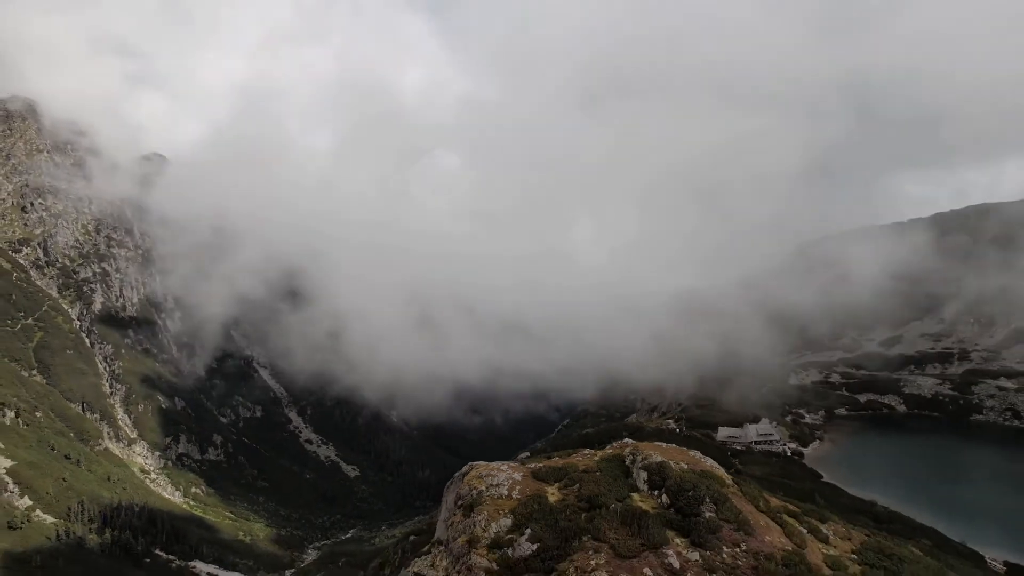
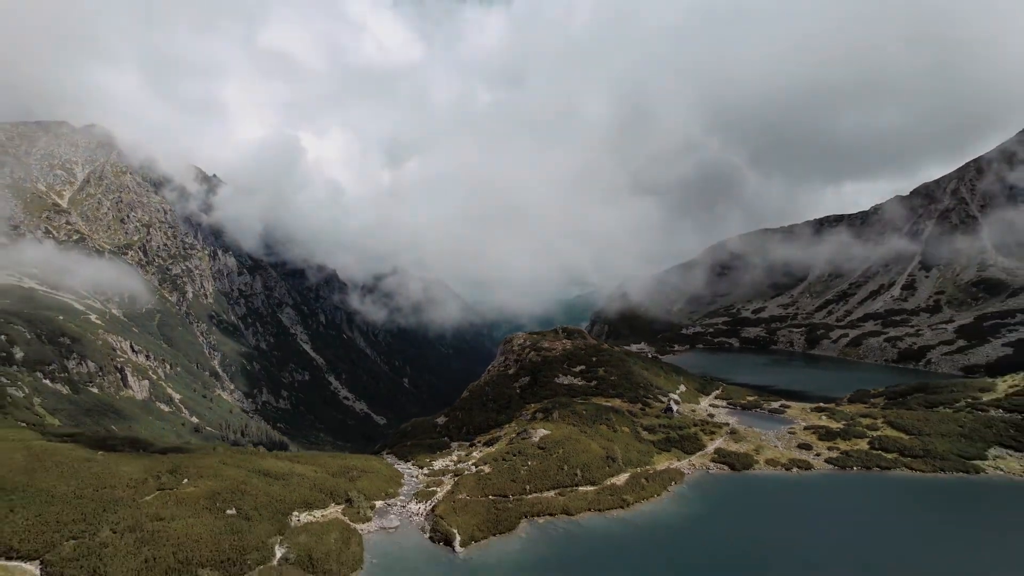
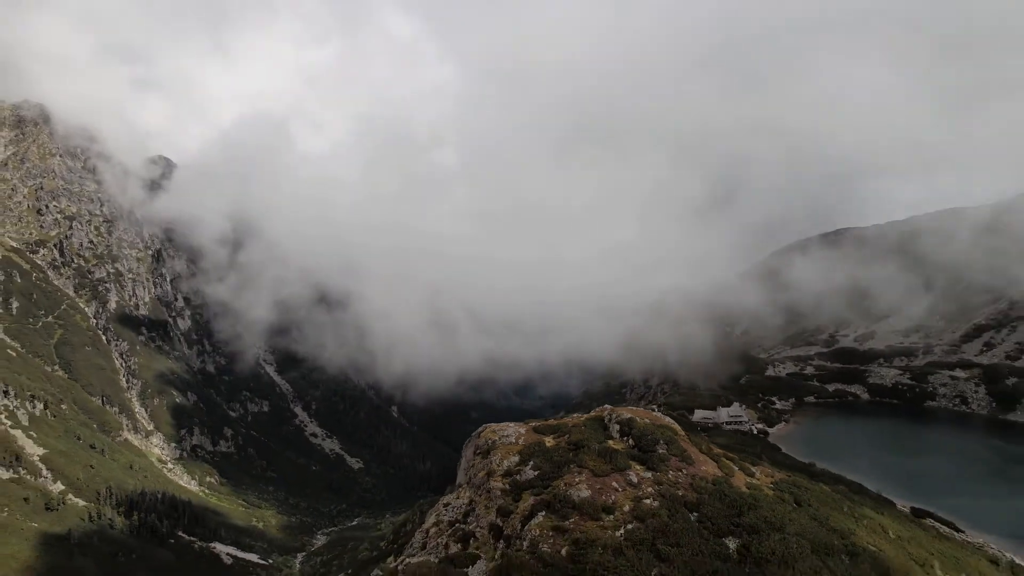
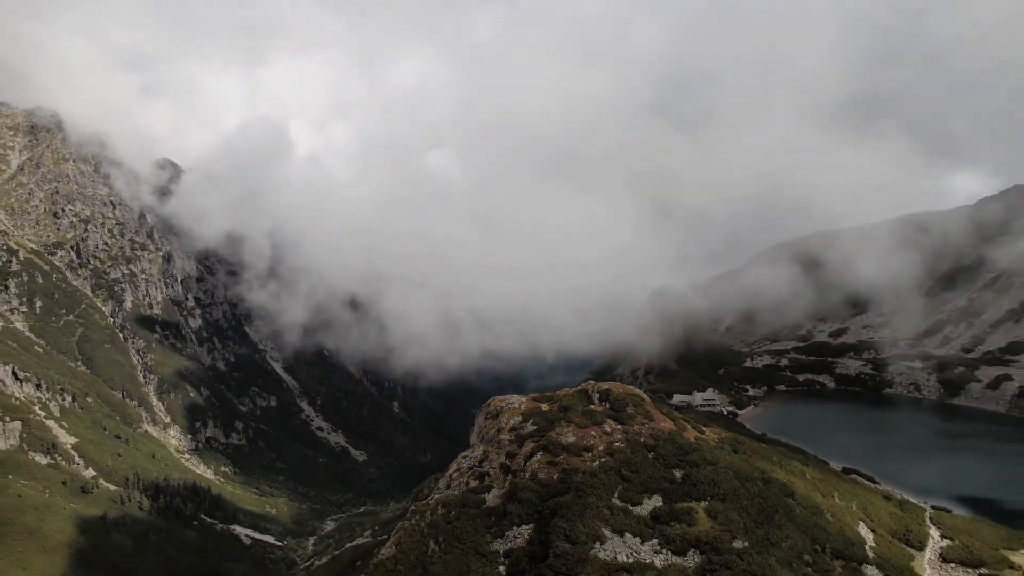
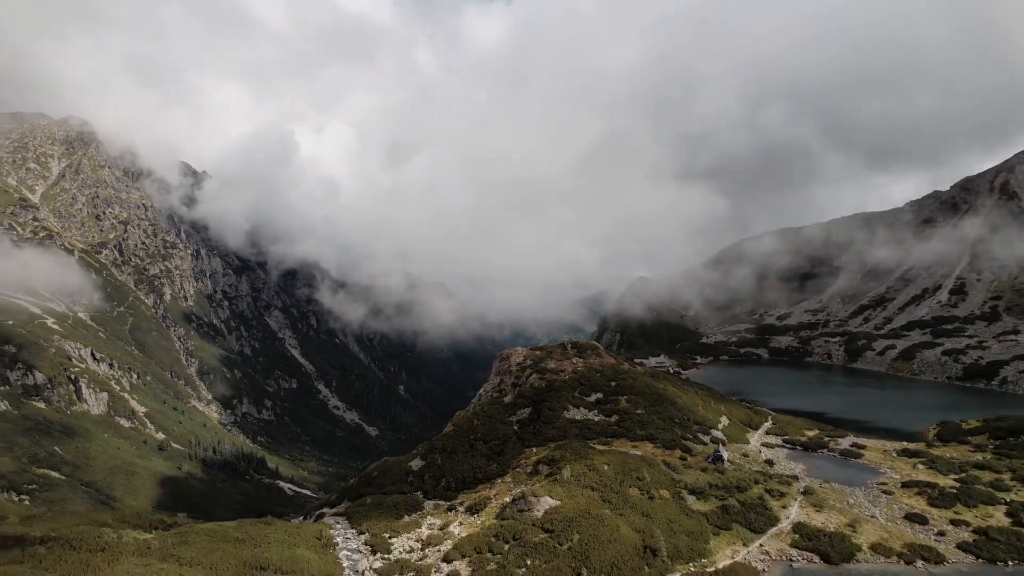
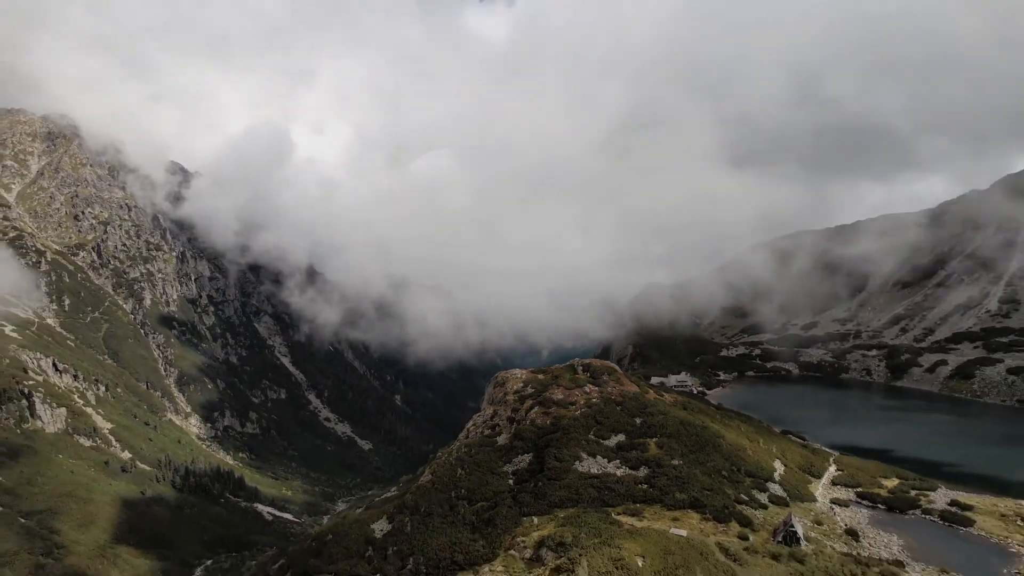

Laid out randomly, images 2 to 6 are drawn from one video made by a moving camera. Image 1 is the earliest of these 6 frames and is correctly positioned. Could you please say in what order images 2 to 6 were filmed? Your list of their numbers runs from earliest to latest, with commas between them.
3, 4, 6, 5, 2
